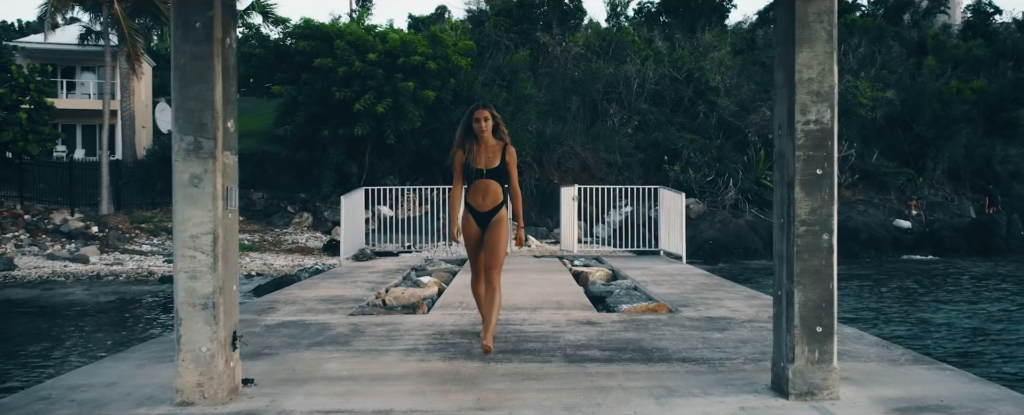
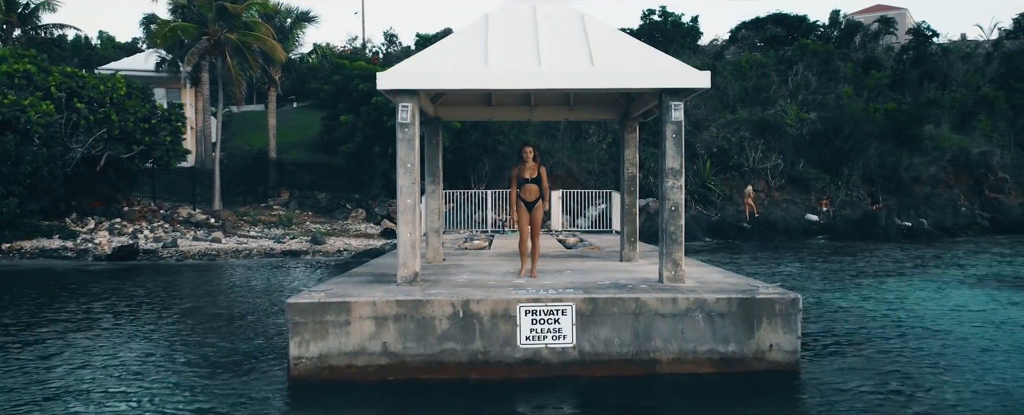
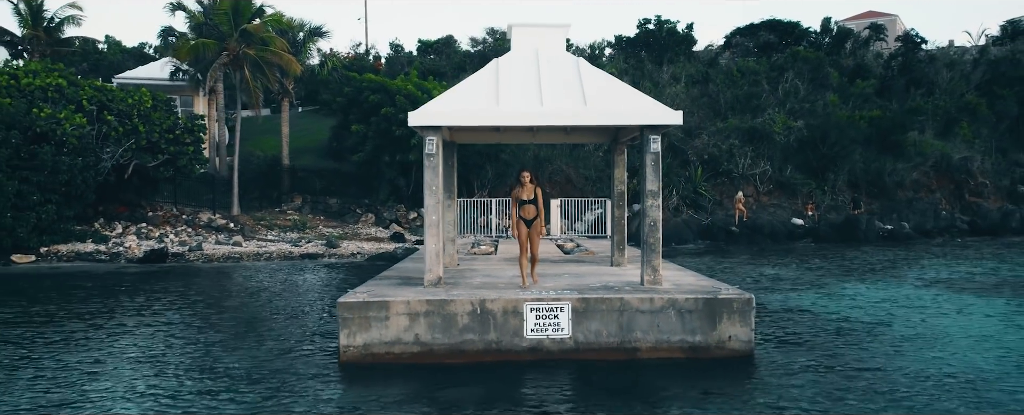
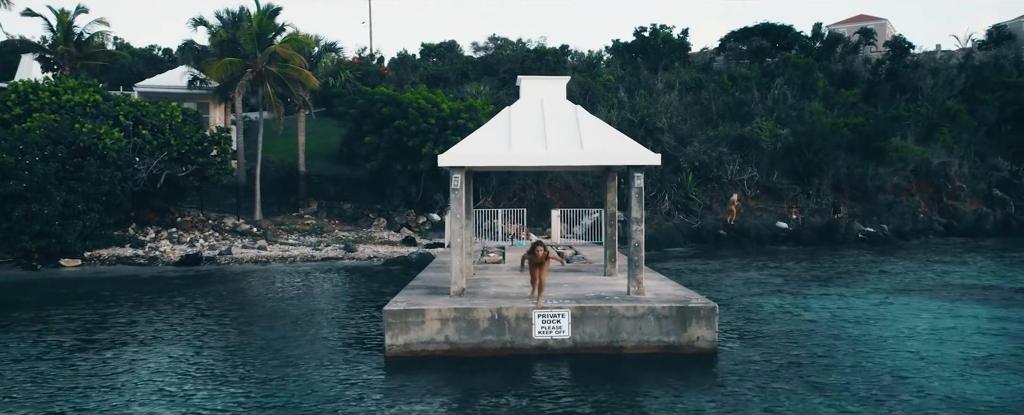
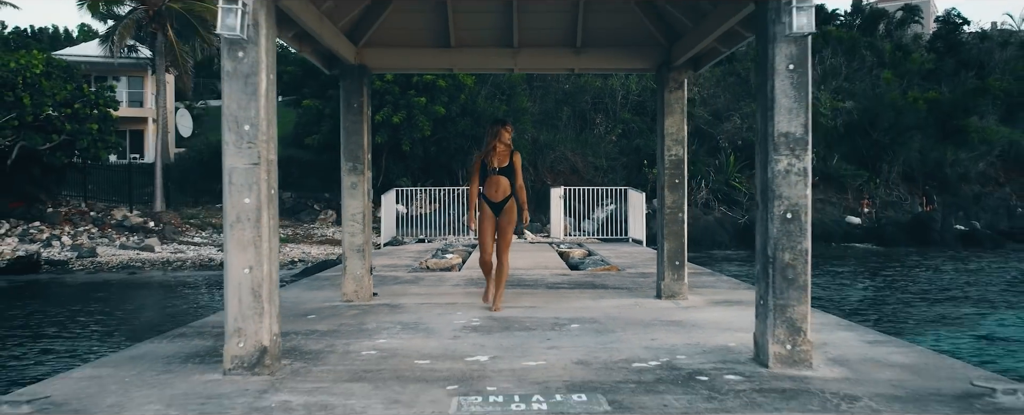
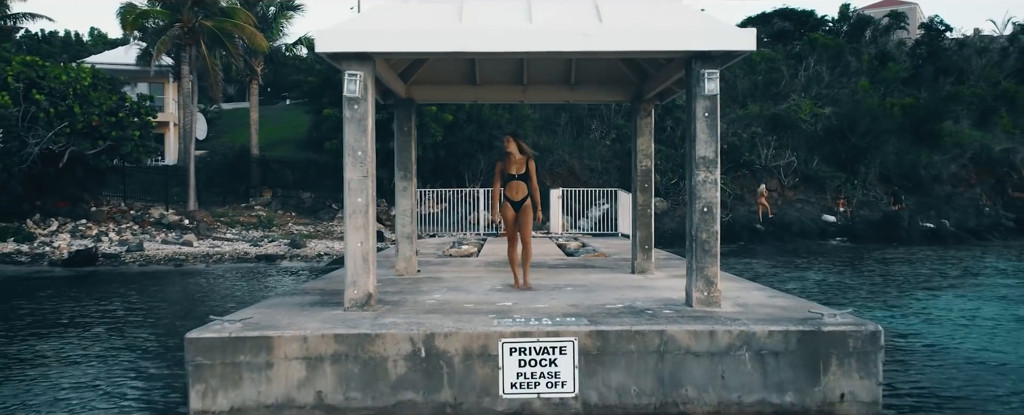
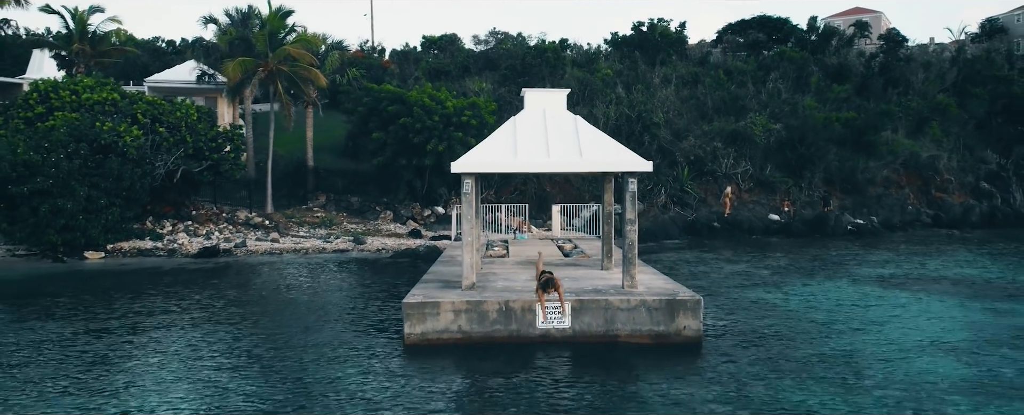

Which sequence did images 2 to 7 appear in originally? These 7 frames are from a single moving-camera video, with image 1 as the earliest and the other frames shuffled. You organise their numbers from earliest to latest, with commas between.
5, 6, 2, 3, 4, 7
